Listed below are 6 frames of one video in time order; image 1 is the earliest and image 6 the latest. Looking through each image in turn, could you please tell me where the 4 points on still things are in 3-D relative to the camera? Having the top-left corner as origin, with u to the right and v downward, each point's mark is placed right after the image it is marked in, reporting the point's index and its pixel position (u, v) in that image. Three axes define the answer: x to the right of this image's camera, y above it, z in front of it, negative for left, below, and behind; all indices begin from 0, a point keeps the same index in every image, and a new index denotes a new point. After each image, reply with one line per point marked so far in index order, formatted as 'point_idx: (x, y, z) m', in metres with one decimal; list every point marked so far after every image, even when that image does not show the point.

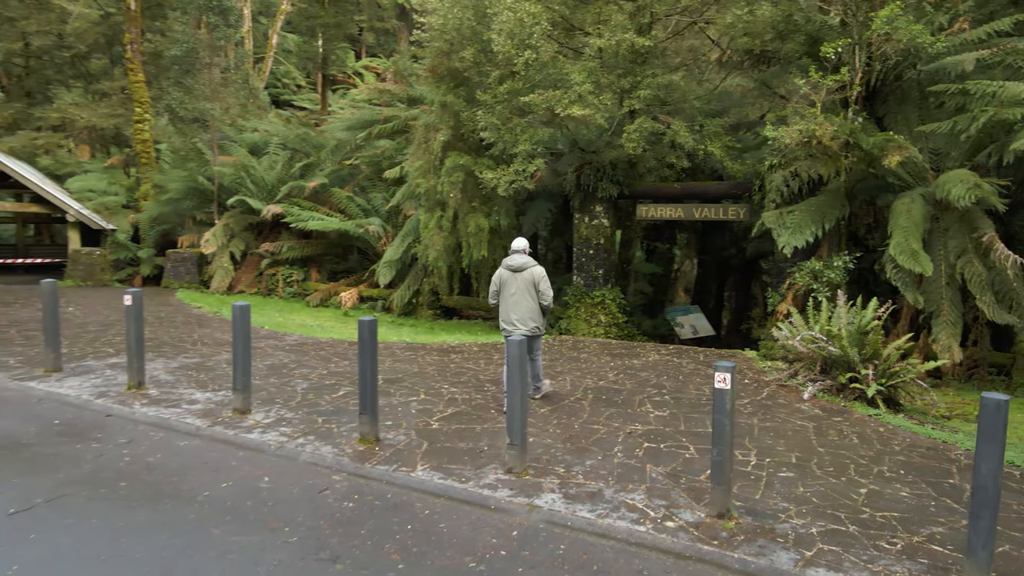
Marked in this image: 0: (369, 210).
0: (-2.5, +1.4, +13.0) m
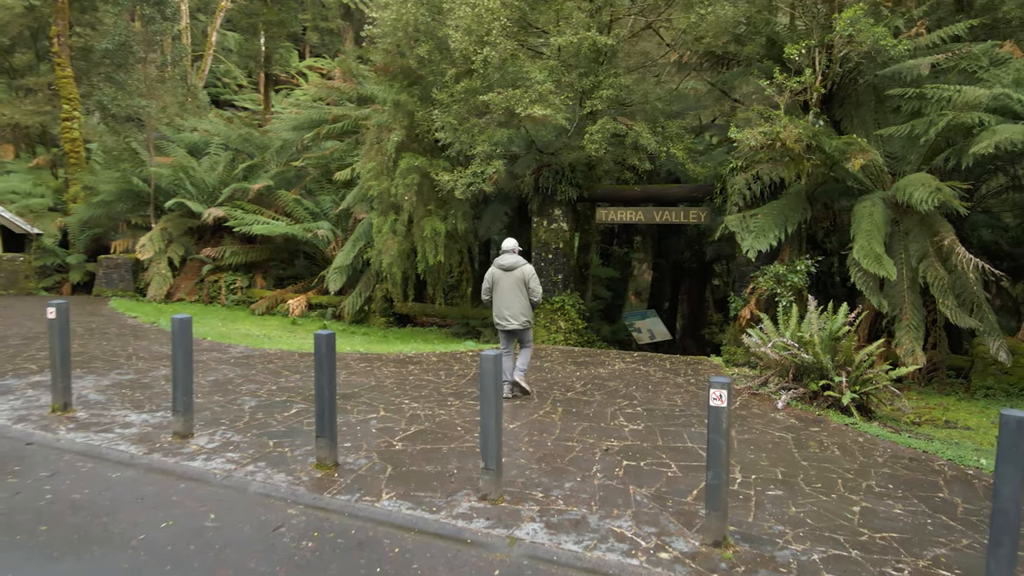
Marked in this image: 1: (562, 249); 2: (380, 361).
0: (-3.3, +1.3, +12.5) m
1: (+0.7, +0.5, +10.1) m
2: (-1.3, -0.7, +7.4) m
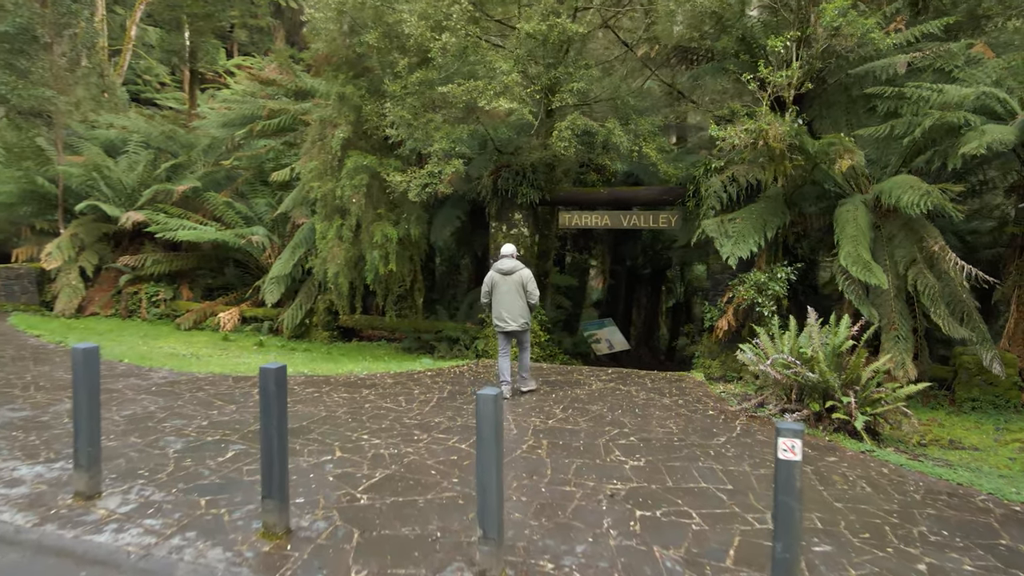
0: (-4.1, +1.1, +11.4) m
1: (+0.1, +0.4, +9.3) m
2: (-1.6, -0.9, +6.5) m
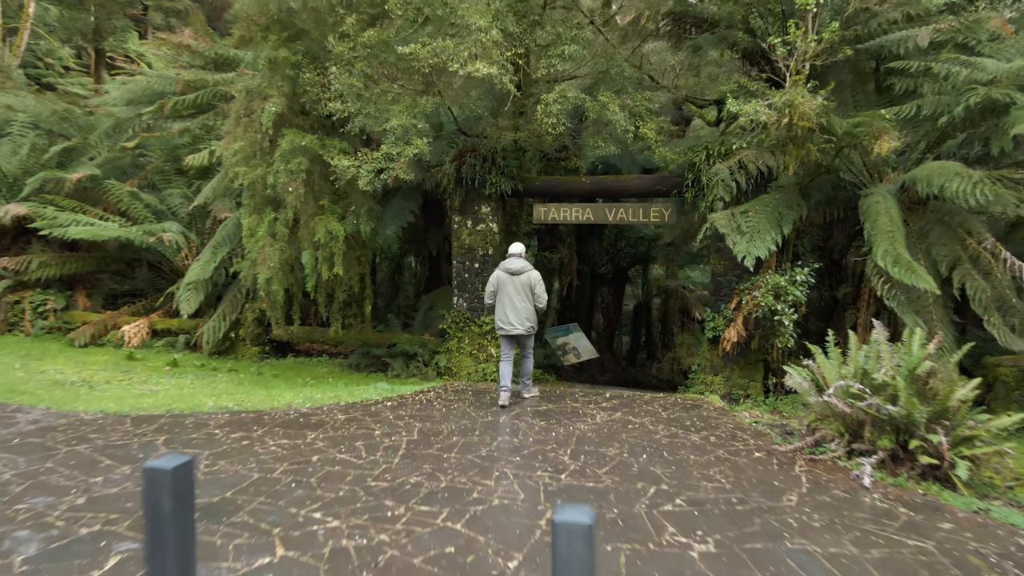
0: (-4.6, +1.0, +9.7) m
1: (-0.2, +0.4, +8.0) m
2: (-1.7, -0.9, +5.1) m
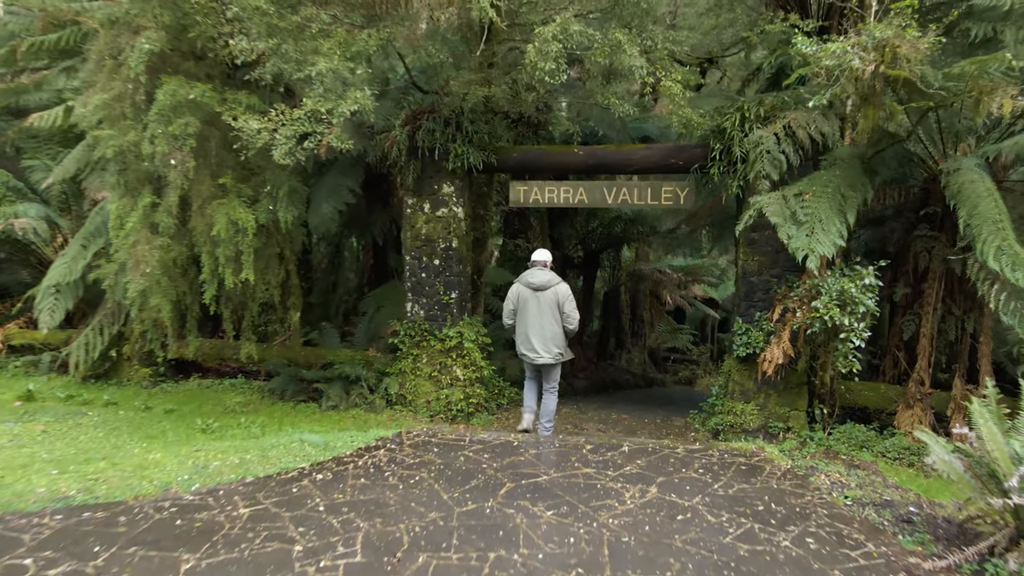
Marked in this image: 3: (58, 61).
0: (-5.0, +1.0, +7.5) m
1: (-0.5, +0.3, +6.2) m
2: (-1.7, -1.1, +3.2) m
3: (-4.3, +2.2, +7.0) m
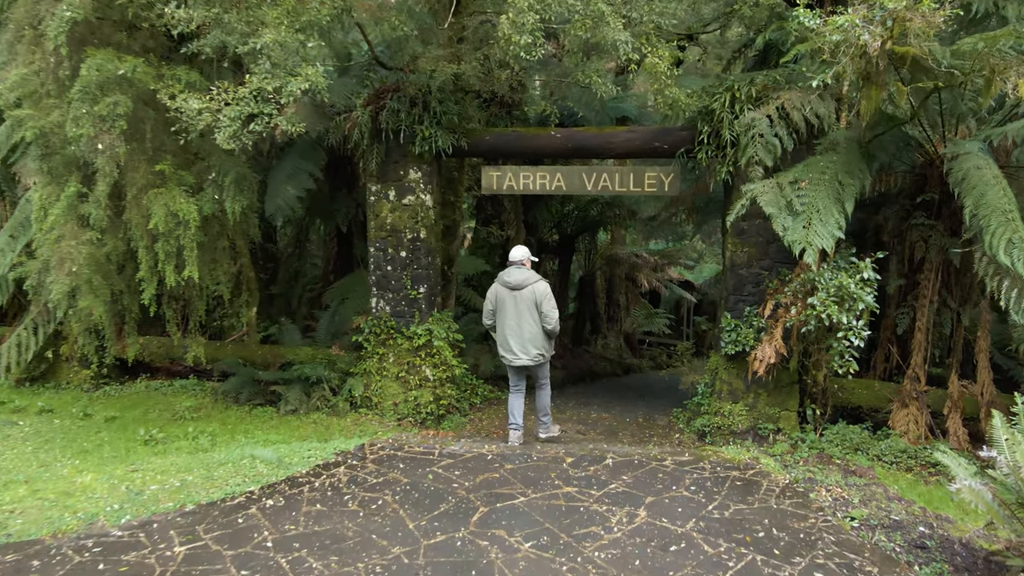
0: (-5.2, +1.1, +6.8) m
1: (-0.7, +0.4, +5.7) m
2: (-1.8, -1.1, +2.7) m
3: (-4.6, +2.2, +6.3) m
